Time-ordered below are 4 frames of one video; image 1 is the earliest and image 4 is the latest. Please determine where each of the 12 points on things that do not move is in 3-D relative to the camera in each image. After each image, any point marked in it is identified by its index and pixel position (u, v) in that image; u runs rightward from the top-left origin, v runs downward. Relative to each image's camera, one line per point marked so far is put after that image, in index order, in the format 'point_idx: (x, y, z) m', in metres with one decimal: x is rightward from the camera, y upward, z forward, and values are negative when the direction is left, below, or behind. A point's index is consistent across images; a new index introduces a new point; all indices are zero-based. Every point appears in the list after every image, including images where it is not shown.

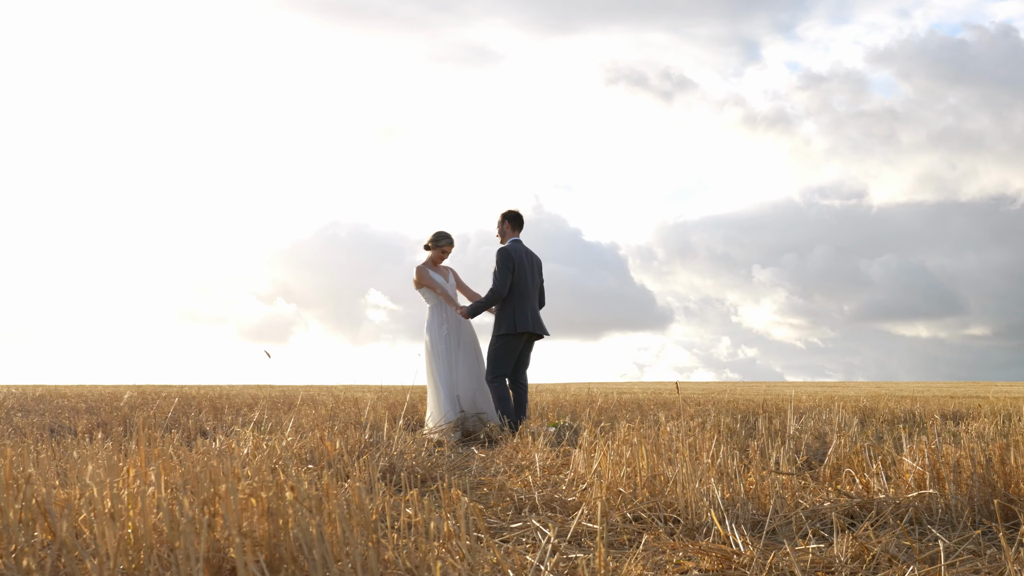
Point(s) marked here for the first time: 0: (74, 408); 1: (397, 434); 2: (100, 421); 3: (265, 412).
0: (-5.4, -1.5, +9.4) m
1: (-1.3, -1.7, +9.0) m
2: (-3.8, -1.3, +7.1) m
3: (-3.3, -1.7, +10.2) m
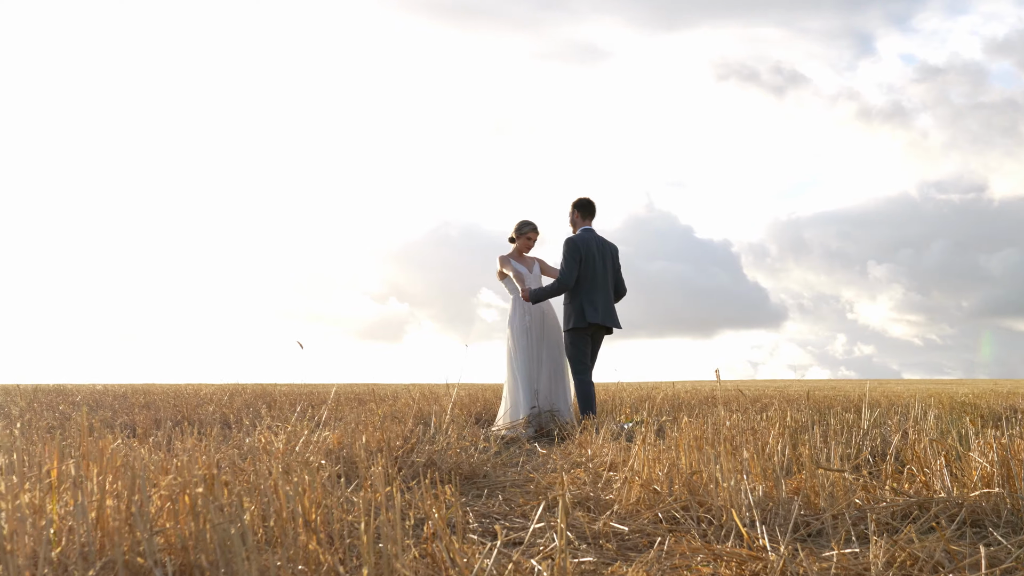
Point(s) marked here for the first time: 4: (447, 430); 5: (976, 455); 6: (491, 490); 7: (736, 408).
0: (-4.7, -1.5, +9.7) m
1: (-0.7, -1.7, +8.9) m
2: (-3.3, -1.3, +7.3) m
3: (-2.5, -1.6, +10.3) m
4: (-0.7, -1.7, +8.8) m
5: (+2.4, -0.9, +4.0) m
6: (-0.1, -1.3, +4.8) m
7: (+3.8, -2.0, +12.9) m
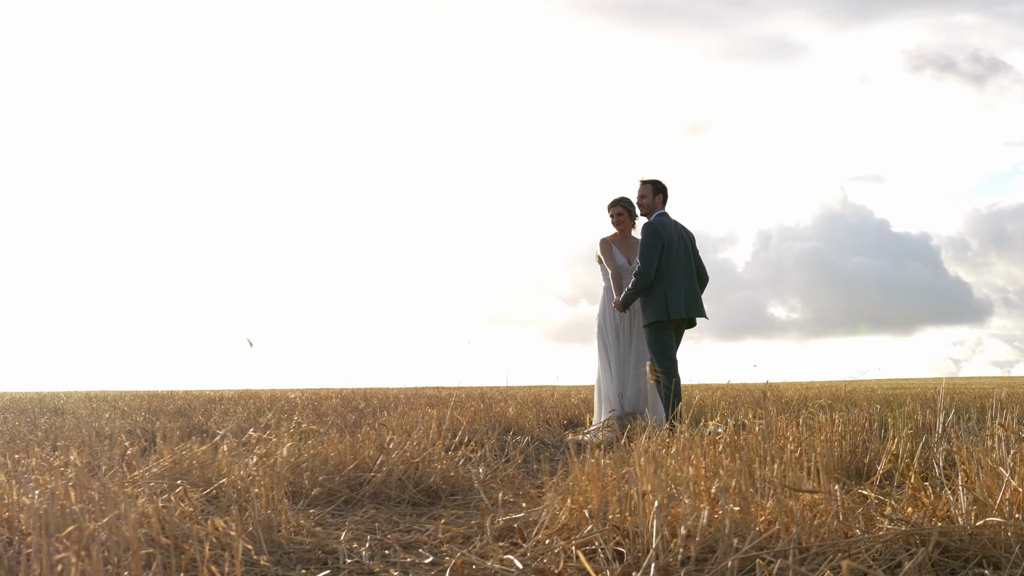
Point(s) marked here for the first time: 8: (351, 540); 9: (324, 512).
0: (-4.2, -1.6, +9.8) m
1: (-0.4, -1.6, +8.4) m
2: (-3.2, -1.3, +7.2) m
3: (-2.0, -1.7, +10.0) m
4: (-0.4, -1.6, +8.3) m
5: (+2.0, -0.8, +3.1) m
6: (-0.4, -1.3, +4.3) m
7: (+4.7, -1.9, +11.7) m
8: (-0.7, -1.1, +3.4) m
9: (-1.0, -1.2, +4.1) m
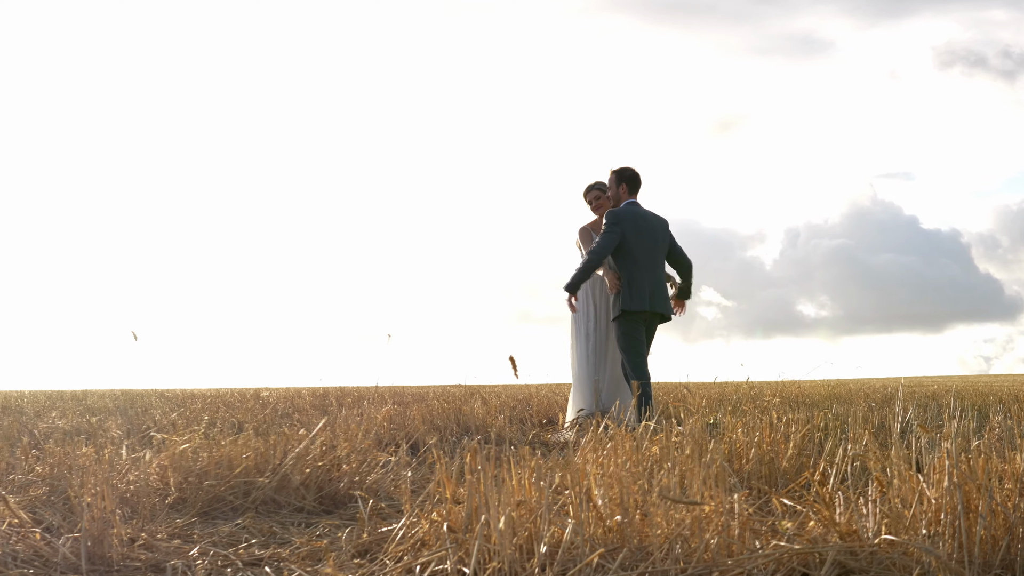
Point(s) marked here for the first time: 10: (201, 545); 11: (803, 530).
0: (-4.9, -1.5, +9.3) m
1: (-1.0, -1.6, +8.0) m
2: (-3.8, -1.3, +6.8) m
3: (-2.7, -1.6, +9.6) m
4: (-1.1, -1.6, +7.9) m
5: (+1.5, -0.7, +2.8) m
6: (-0.9, -1.2, +3.9) m
7: (+3.9, -1.8, +11.5) m
8: (-1.3, -1.1, +3.0) m
9: (-1.6, -1.2, +3.7) m
10: (-1.3, -1.1, +3.3) m
11: (+1.1, -0.9, +2.8) m
